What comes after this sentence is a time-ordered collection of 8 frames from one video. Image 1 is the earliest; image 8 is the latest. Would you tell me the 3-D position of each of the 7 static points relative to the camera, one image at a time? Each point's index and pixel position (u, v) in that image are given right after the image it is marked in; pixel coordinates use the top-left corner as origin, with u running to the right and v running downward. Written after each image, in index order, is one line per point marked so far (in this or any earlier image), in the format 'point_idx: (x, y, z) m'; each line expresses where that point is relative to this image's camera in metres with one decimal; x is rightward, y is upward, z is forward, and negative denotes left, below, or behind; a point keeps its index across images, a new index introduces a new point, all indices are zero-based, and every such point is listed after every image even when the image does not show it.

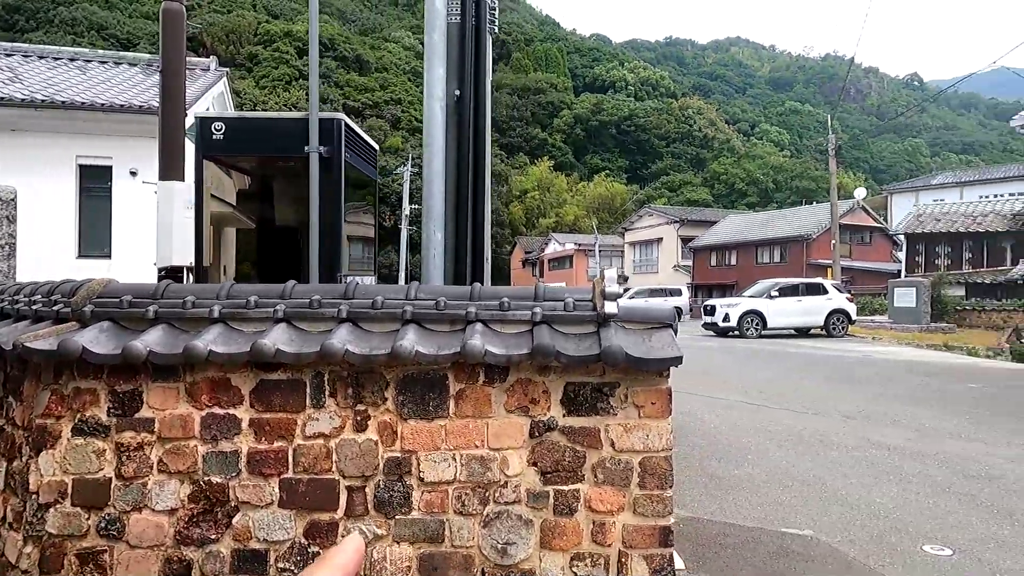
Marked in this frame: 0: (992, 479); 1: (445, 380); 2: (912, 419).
0: (+3.7, -1.5, +5.1) m
1: (-0.3, -0.4, +2.8) m
2: (+4.4, -1.5, +7.4) m
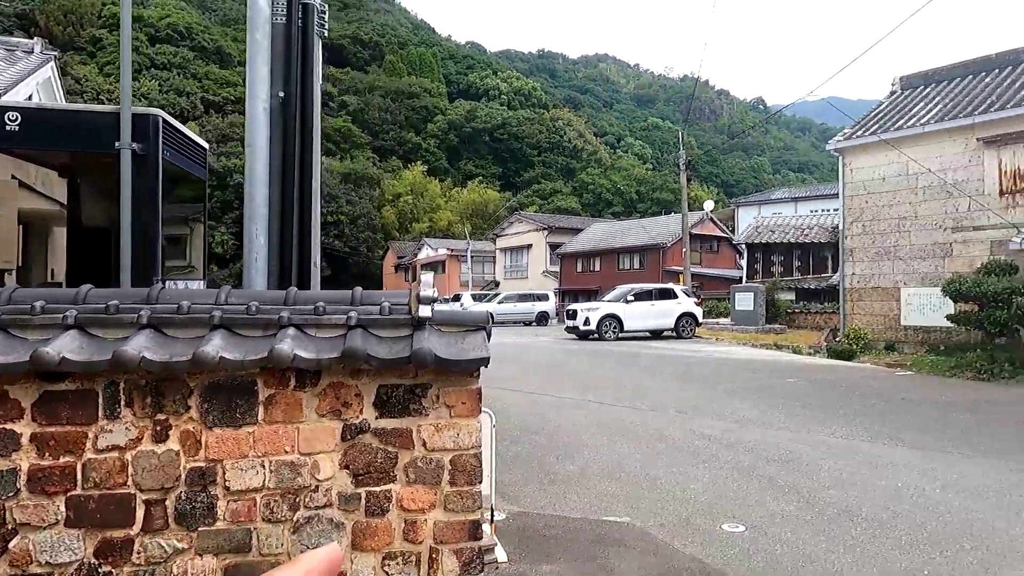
0: (+2.4, -1.5, +5.8) m
1: (-1.1, -0.4, +2.8) m
2: (+2.7, -1.5, +8.1) m
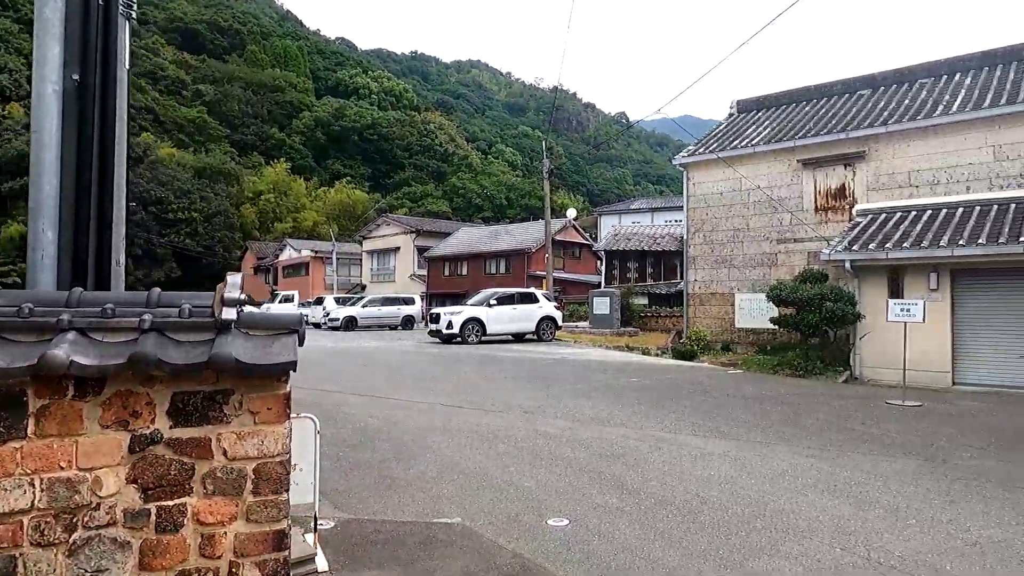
0: (+1.0, -1.6, +6.1) m
1: (-1.8, -0.4, +2.5) m
2: (+0.8, -1.6, +8.5) m
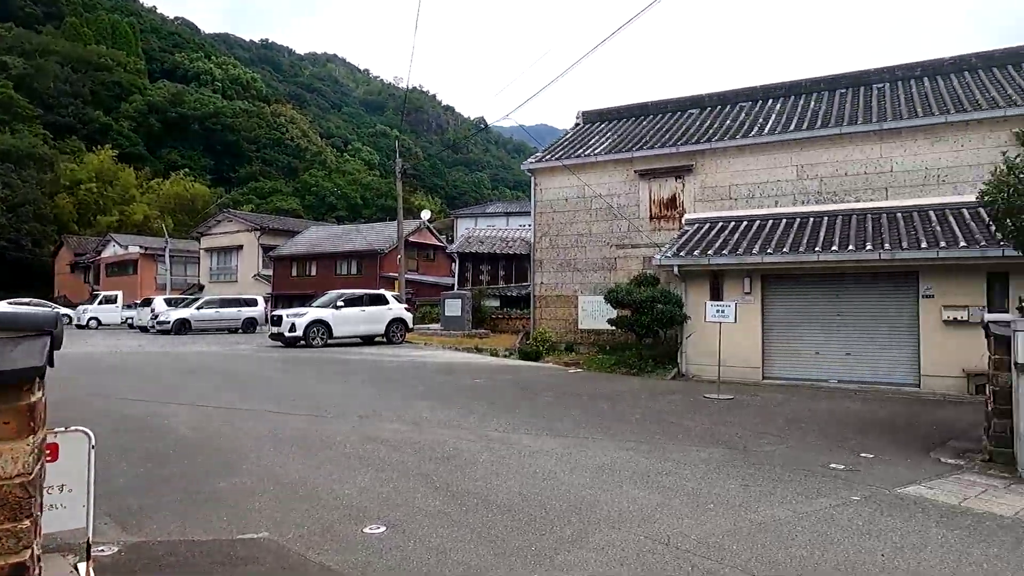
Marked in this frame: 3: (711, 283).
0: (-0.6, -1.6, +6.1) m
1: (-2.6, -0.4, +1.9) m
2: (-1.2, -1.6, +8.3) m
3: (+4.3, +0.1, +14.3) m
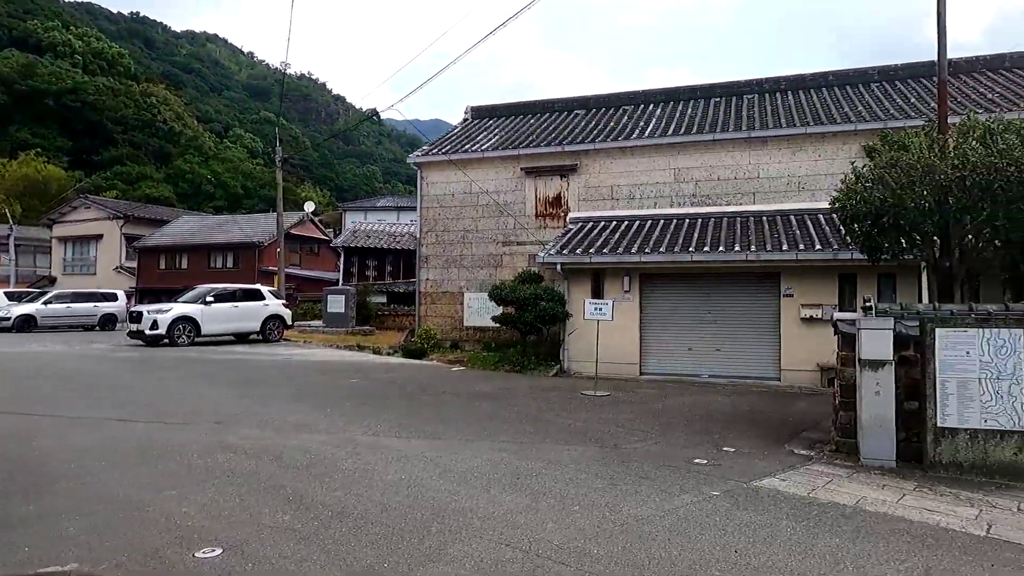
0: (-1.7, -1.5, +5.7) m
1: (-3.0, -0.4, +1.2) m
2: (-2.7, -1.5, +7.8) m
3: (+1.8, +0.1, +14.5) m
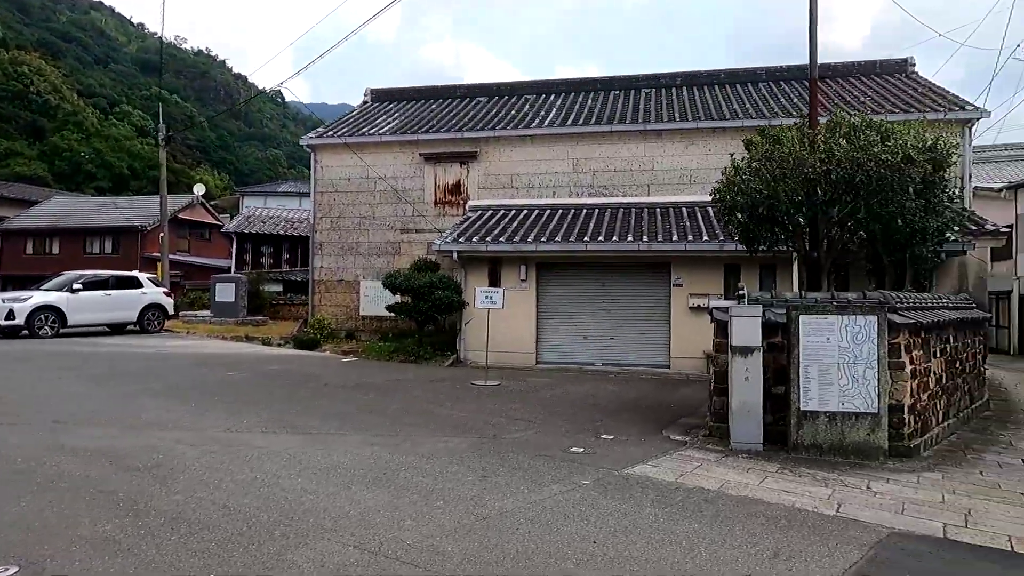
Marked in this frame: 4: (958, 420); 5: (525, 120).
0: (-2.8, -1.4, +5.1) m
1: (-3.5, -0.3, +0.6) m
2: (-4.1, -1.4, +7.1) m
3: (-0.5, +0.4, +14.4) m
4: (+5.4, -1.6, +8.0) m
5: (+0.4, +4.5, +17.7) m
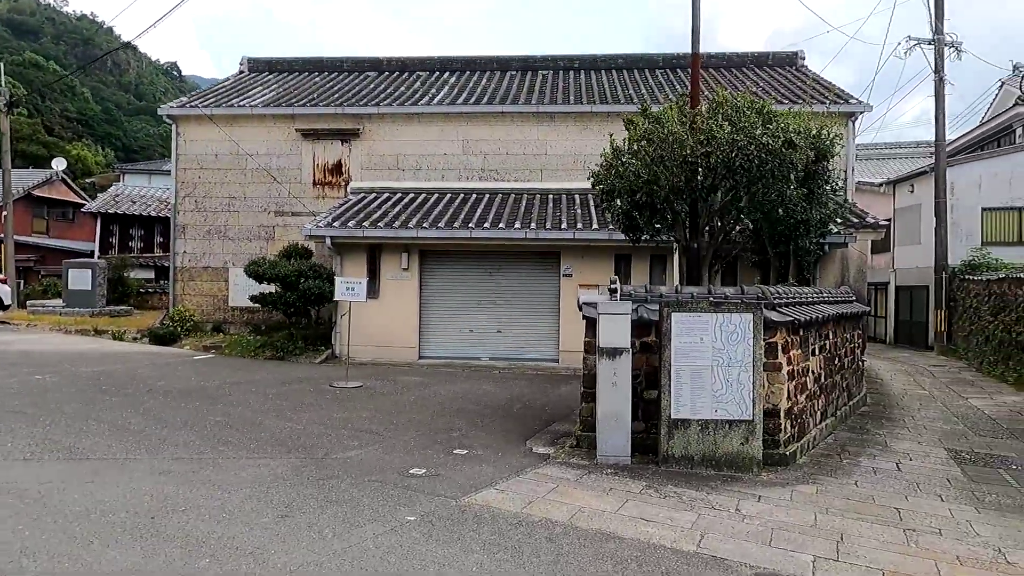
0: (-4.0, -1.4, +3.8) m
1: (-4.1, -0.3, -0.8) m
2: (-5.5, -1.3, +5.6) m
3: (-2.9, +0.6, +13.2) m
4: (+3.8, -1.5, +7.7) m
5: (-2.5, +4.8, +16.6) m
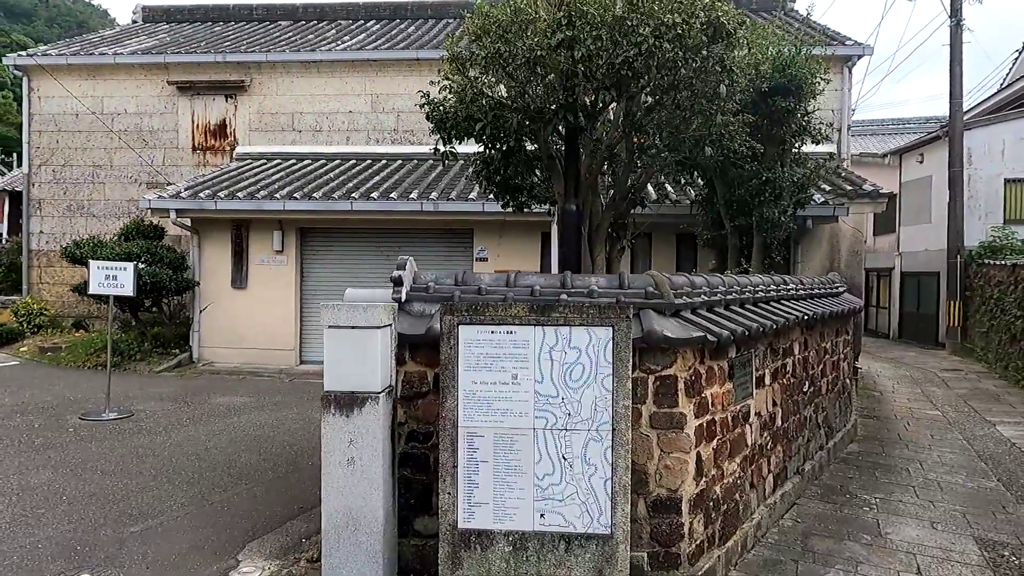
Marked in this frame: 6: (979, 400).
0: (-5.6, -1.4, +1.1) m
1: (-5.7, -0.4, -3.5) m
2: (-7.1, -1.2, +2.9) m
3: (-4.4, +0.8, +10.5) m
4: (+2.2, -1.4, +5.0) m
5: (-4.0, +5.1, +13.7) m
6: (+6.7, -1.6, +9.5) m
